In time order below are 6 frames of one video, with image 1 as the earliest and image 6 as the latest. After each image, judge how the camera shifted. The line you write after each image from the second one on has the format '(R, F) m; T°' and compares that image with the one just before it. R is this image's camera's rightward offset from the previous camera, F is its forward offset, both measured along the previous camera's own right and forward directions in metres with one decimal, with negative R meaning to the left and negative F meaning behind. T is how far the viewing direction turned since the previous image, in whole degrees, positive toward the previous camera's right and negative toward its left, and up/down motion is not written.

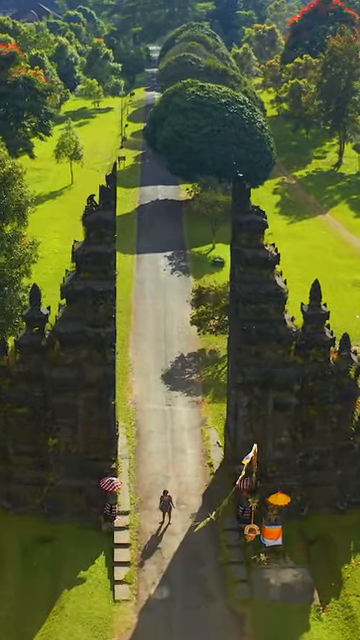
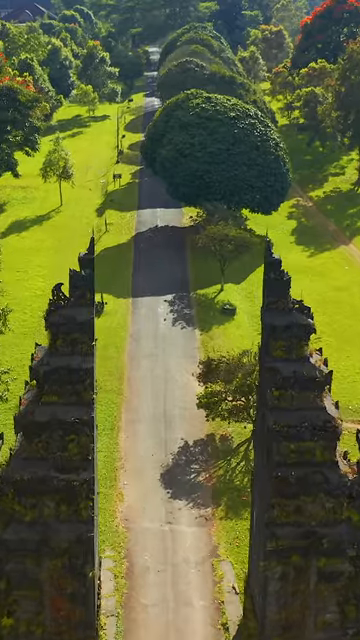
(-0.1, +6.8) m; 0°
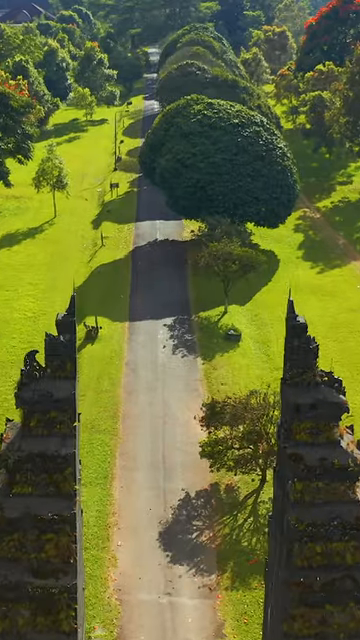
(0.0, +2.8) m; 0°
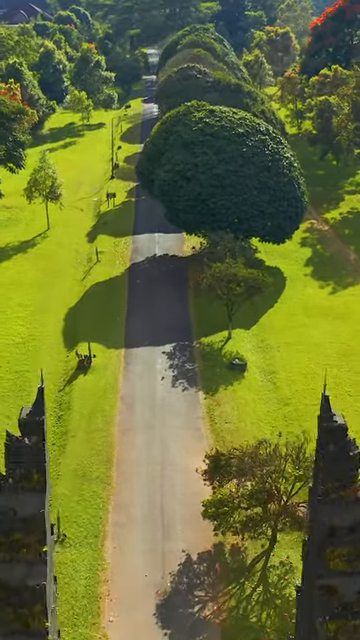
(0.0, +2.7) m; 0°
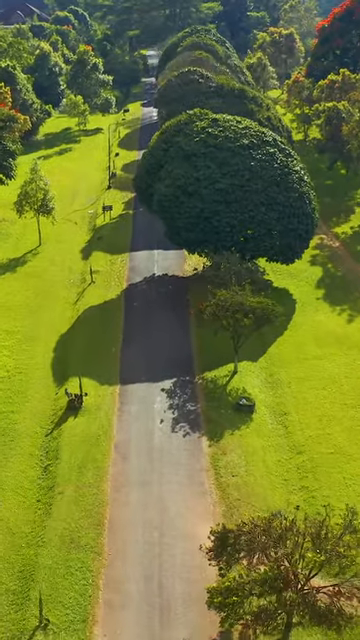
(0.0, +3.1) m; 0°
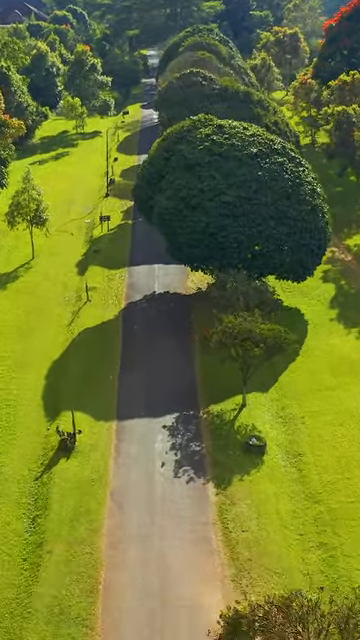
(-0.1, +2.7) m; 0°
